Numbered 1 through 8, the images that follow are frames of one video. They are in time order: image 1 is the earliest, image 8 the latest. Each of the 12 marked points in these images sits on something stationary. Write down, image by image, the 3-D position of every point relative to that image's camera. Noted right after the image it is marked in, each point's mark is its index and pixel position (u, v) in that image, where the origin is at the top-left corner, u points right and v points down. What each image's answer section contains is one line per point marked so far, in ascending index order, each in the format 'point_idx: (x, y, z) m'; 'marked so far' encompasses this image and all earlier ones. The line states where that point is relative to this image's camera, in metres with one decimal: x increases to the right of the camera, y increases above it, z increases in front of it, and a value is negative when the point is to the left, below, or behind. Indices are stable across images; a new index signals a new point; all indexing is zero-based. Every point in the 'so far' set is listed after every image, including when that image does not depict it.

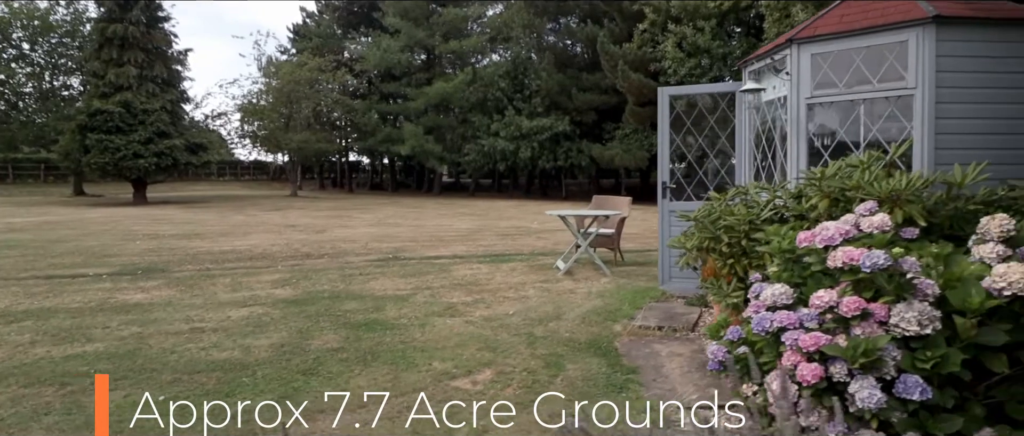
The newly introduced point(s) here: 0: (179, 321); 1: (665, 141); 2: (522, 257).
0: (-3.6, -1.1, +5.9) m
1: (+1.8, +1.0, +6.9) m
2: (+0.1, -0.7, +10.2) m
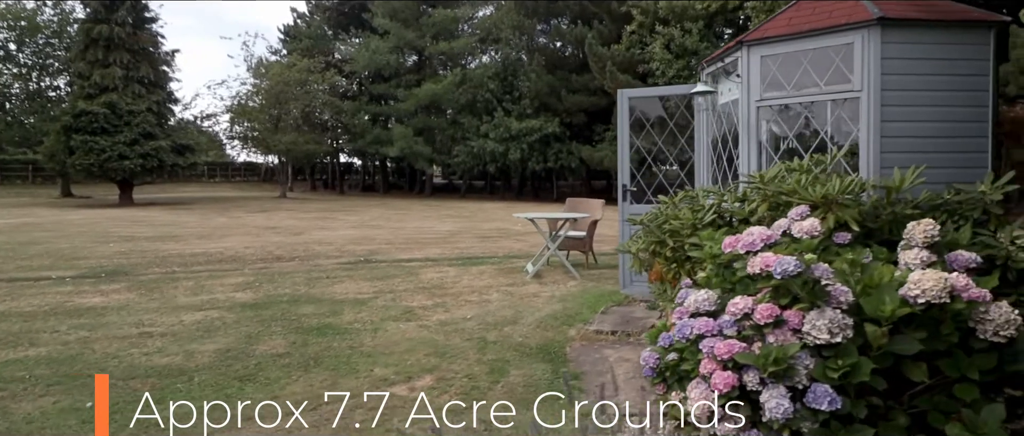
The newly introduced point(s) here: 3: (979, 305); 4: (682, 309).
0: (-4.1, -1.2, +5.9) m
1: (+1.3, +1.0, +6.8) m
2: (-0.4, -0.8, +10.1) m
3: (+2.3, -0.4, +2.7) m
4: (+1.0, -0.5, +3.1) m
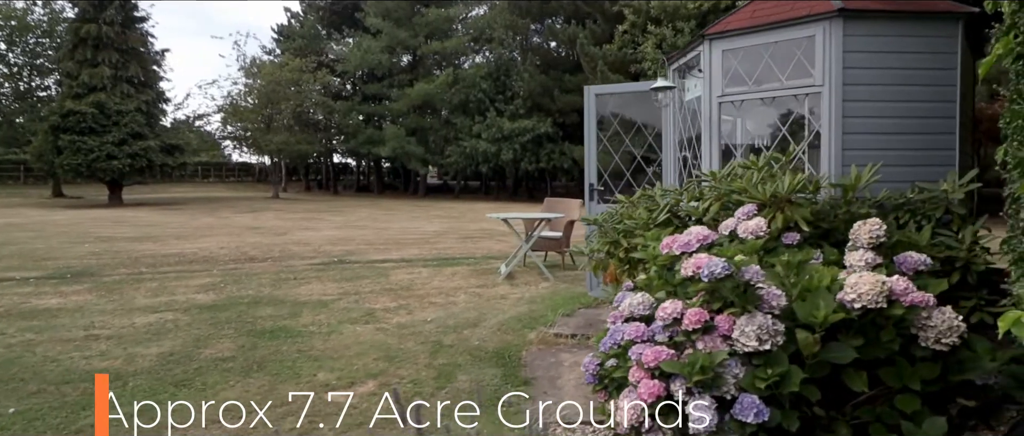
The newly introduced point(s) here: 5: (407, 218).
0: (-4.5, -1.1, +5.7) m
1: (+0.9, +1.0, +6.6) m
2: (-0.8, -0.8, +9.9) m
3: (+1.9, -0.4, +2.6) m
4: (+0.6, -0.5, +2.9) m
5: (-3.7, 0.0, +19.1) m
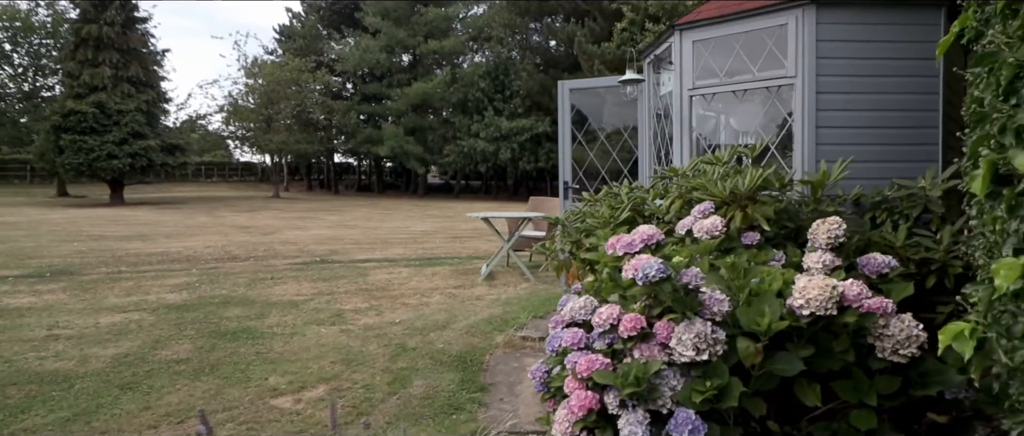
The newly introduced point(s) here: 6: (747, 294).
0: (-4.8, -1.1, +5.6) m
1: (+0.6, +1.0, +6.5) m
2: (-1.0, -0.8, +9.8) m
3: (+1.6, -0.4, +2.4) m
4: (+0.2, -0.5, +2.7) m
5: (-3.8, 0.0, +19.0) m
6: (+1.0, -0.3, +2.4) m
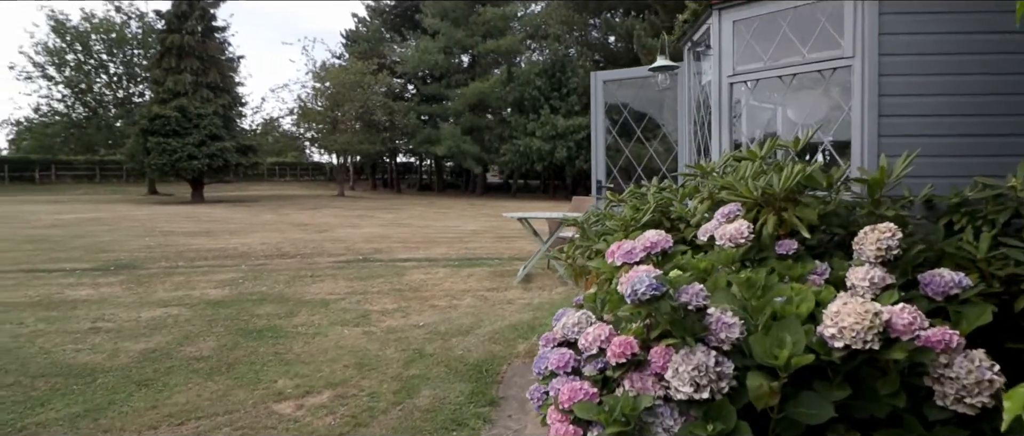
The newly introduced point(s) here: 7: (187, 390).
0: (-4.5, -1.1, +5.8) m
1: (+1.0, +1.0, +6.1) m
2: (-0.3, -0.8, +9.6) m
3: (+1.5, -0.5, +1.9) m
4: (+0.2, -0.5, +2.4) m
5: (-2.0, 0.0, +19.1) m
6: (+0.9, -0.4, +2.0) m
7: (-2.4, -1.3, +4.0) m
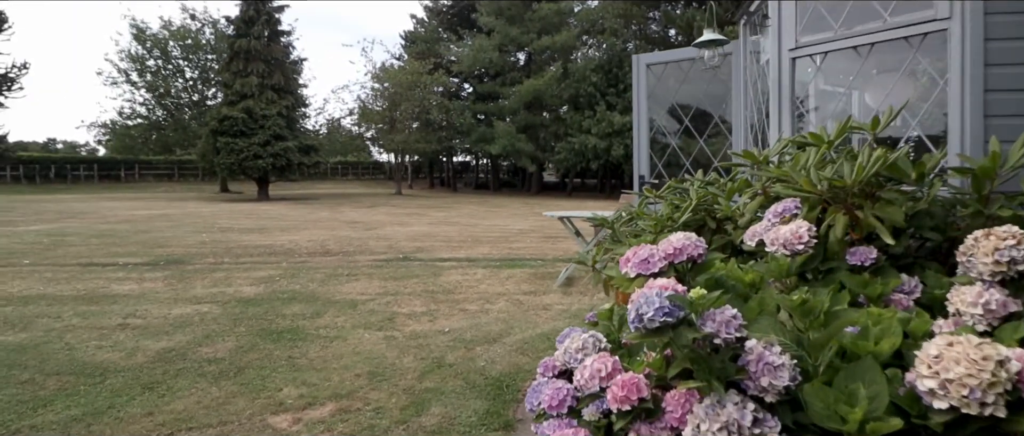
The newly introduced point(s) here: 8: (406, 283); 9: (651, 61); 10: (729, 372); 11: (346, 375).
0: (-4.2, -1.0, +5.8) m
1: (+1.3, +1.0, +5.5) m
2: (+0.4, -0.7, +9.1) m
3: (+1.4, -0.5, +1.3) m
4: (+0.1, -0.5, +2.0) m
5: (-0.3, +0.1, +18.7) m
6: (+0.8, -0.4, +1.4) m
7: (-2.2, -1.2, +3.8) m
8: (-1.4, -0.9, +7.5) m
9: (+1.5, +1.6, +5.6) m
10: (+0.6, -0.4, +1.4) m
11: (-1.3, -1.2, +4.2) m
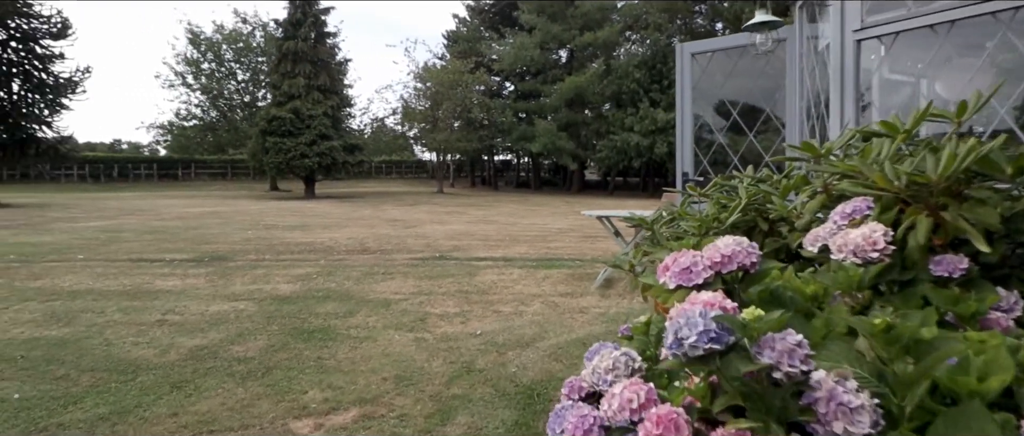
0: (-3.8, -1.0, +5.9) m
1: (+1.7, +1.0, +5.2) m
2: (+1.0, -0.7, +8.8) m
3: (+1.4, -0.5, +1.0) m
4: (+0.2, -0.5, +1.7) m
5: (+1.1, +0.1, +18.5) m
6: (+0.9, -0.4, +1.2) m
7: (-2.0, -1.2, +3.7) m
8: (-1.0, -0.9, +7.3) m
9: (+1.8, +1.6, +5.3) m
10: (+0.6, -0.4, +1.2) m
11: (-1.0, -1.2, +4.1) m
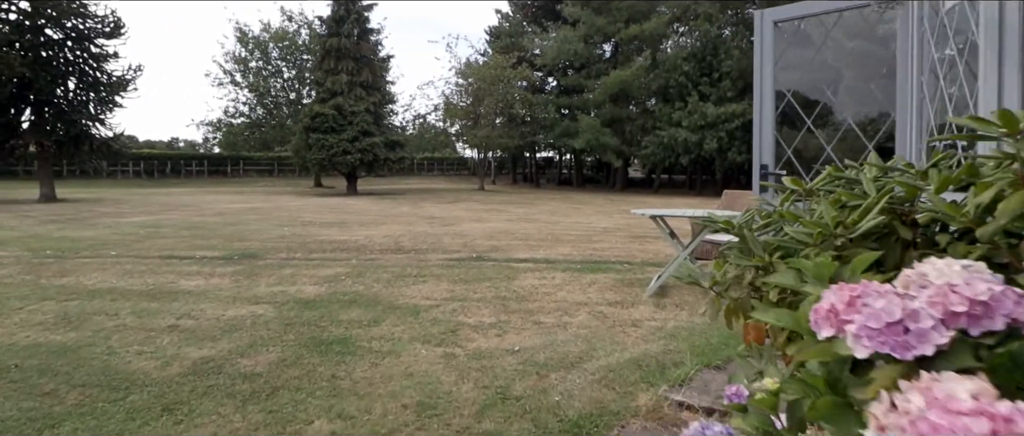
0: (-3.4, -1.0, +5.5) m
1: (+2.0, +1.0, +4.3) m
2: (+1.7, -0.7, +8.1) m
3: (+1.4, -0.5, +0.2) m
4: (+0.3, -0.5, +1.0) m
5: (+2.4, +0.2, +17.7) m
6: (+0.9, -0.4, +0.4) m
7: (-1.8, -1.2, +3.2) m
8: (-0.4, -0.8, +6.7) m
9: (+2.2, +1.6, +4.5) m
10: (+0.6, -0.4, +0.5) m
11: (-0.8, -1.2, +3.5) m
